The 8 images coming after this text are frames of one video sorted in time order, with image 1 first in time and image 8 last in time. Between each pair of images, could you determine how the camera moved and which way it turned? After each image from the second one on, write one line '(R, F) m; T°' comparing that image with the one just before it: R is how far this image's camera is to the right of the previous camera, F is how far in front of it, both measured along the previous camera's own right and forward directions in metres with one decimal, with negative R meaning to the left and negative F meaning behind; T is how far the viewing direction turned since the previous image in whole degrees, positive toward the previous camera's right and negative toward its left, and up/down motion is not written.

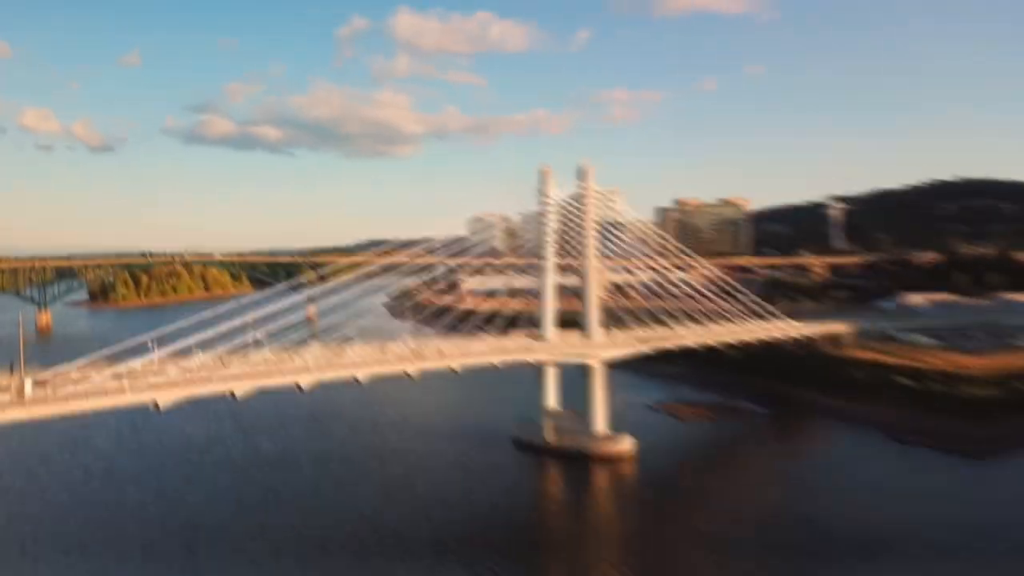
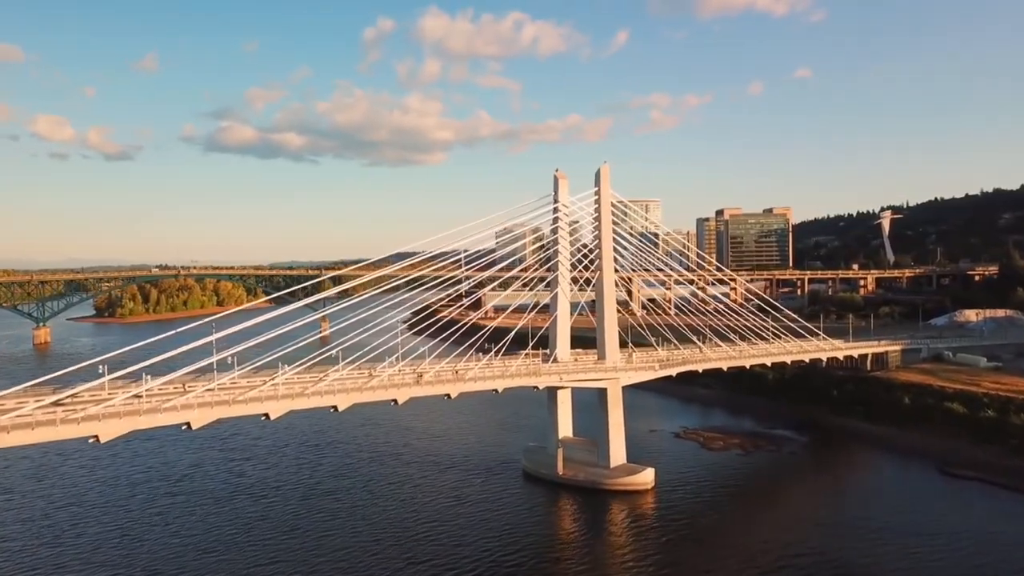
(+0.8, +2.0) m; -3°
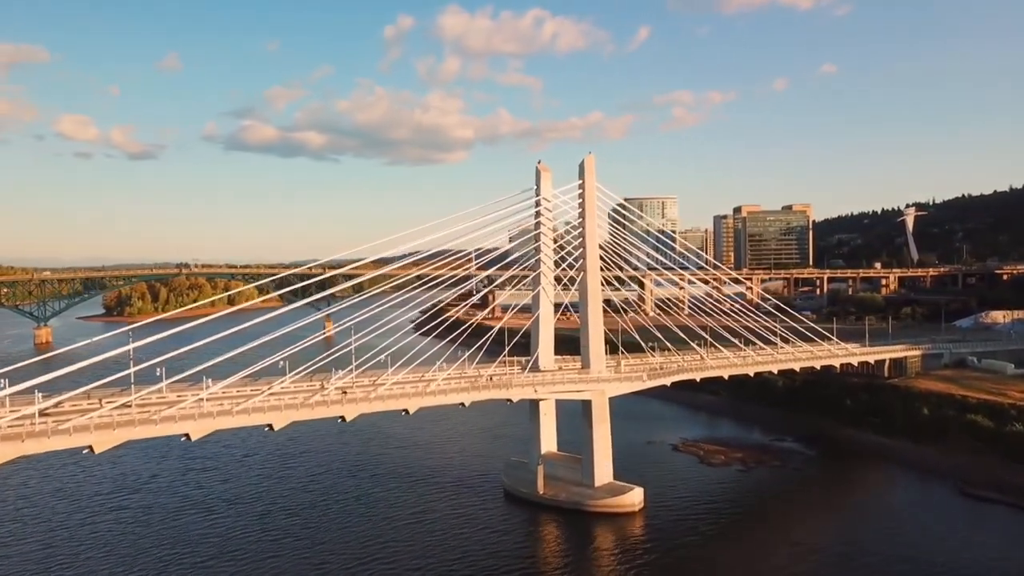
(+1.2, +1.8) m; -2°
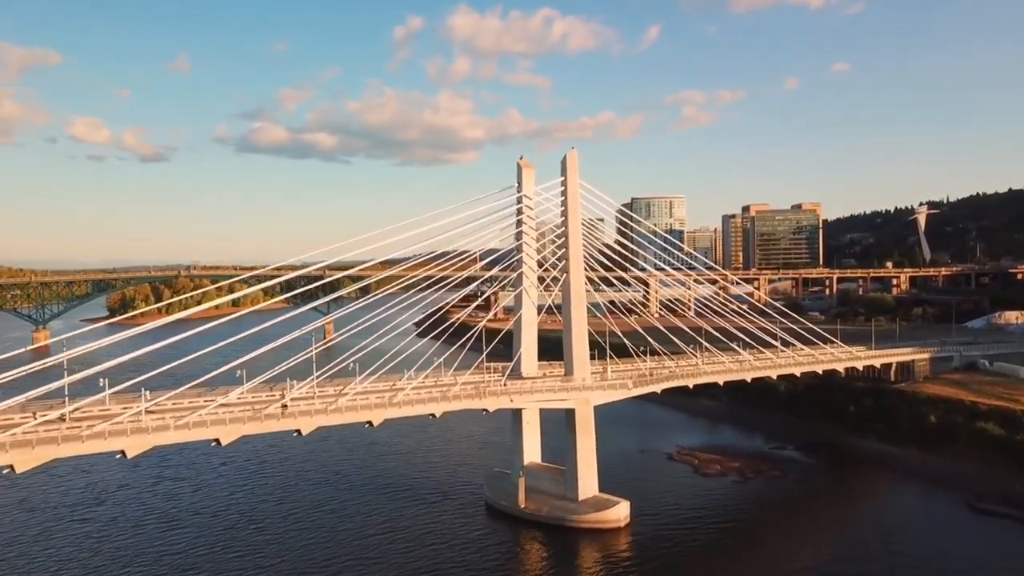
(+0.9, +1.0) m; -1°
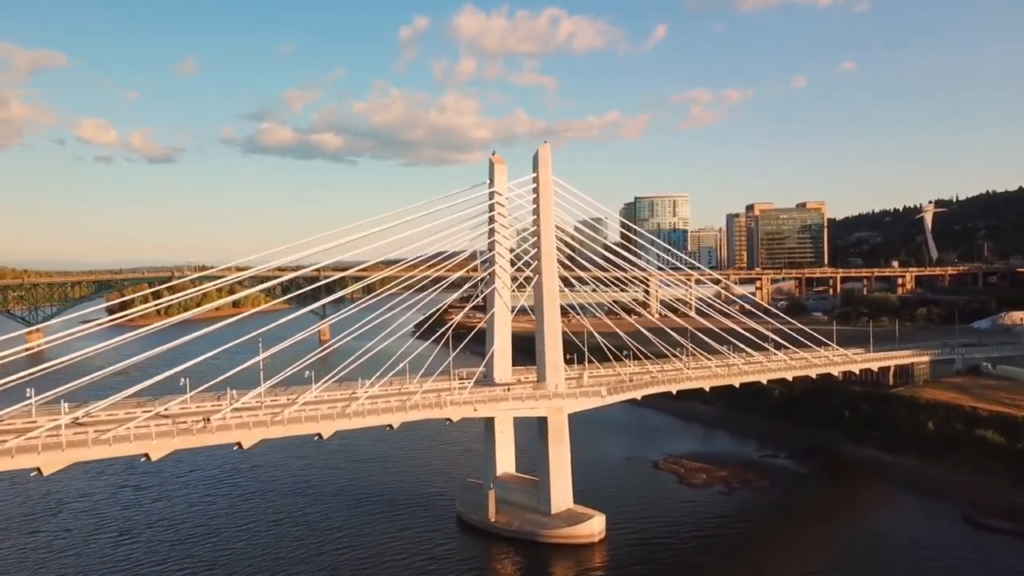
(+1.0, +1.0) m; -1°
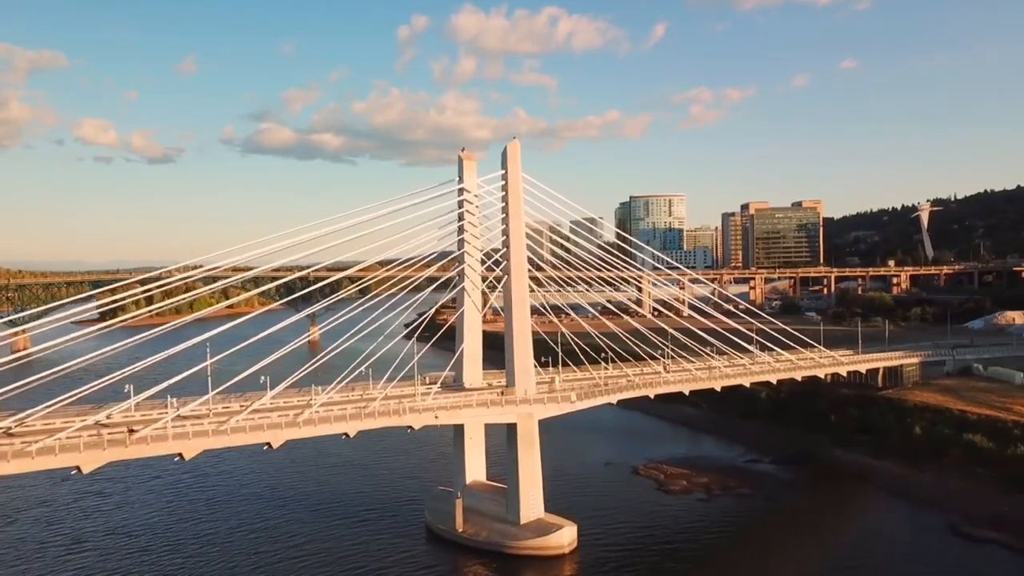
(+0.8, +0.6) m; 0°
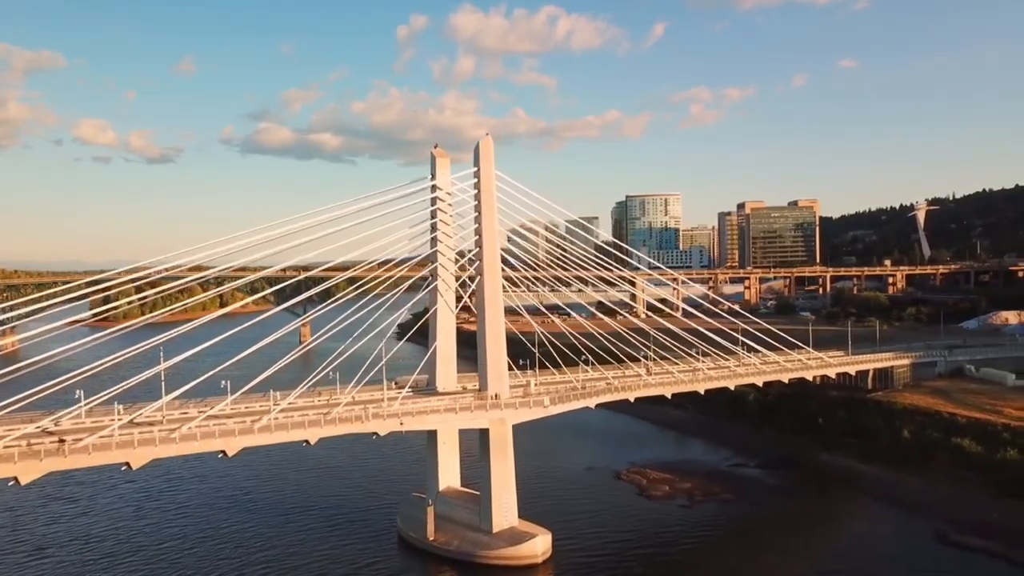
(+0.6, +0.5) m; 0°
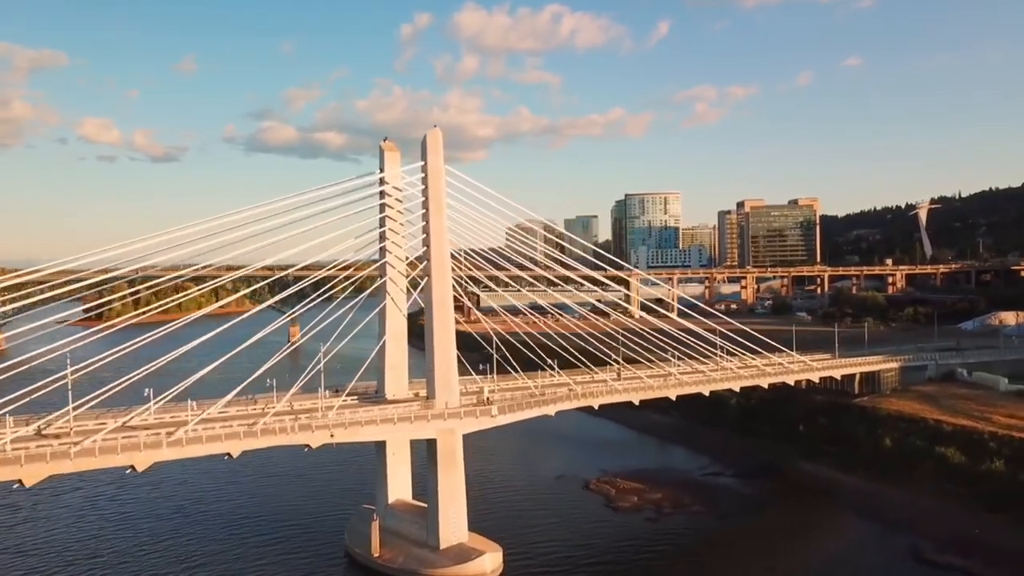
(+1.3, +1.0) m; 0°
